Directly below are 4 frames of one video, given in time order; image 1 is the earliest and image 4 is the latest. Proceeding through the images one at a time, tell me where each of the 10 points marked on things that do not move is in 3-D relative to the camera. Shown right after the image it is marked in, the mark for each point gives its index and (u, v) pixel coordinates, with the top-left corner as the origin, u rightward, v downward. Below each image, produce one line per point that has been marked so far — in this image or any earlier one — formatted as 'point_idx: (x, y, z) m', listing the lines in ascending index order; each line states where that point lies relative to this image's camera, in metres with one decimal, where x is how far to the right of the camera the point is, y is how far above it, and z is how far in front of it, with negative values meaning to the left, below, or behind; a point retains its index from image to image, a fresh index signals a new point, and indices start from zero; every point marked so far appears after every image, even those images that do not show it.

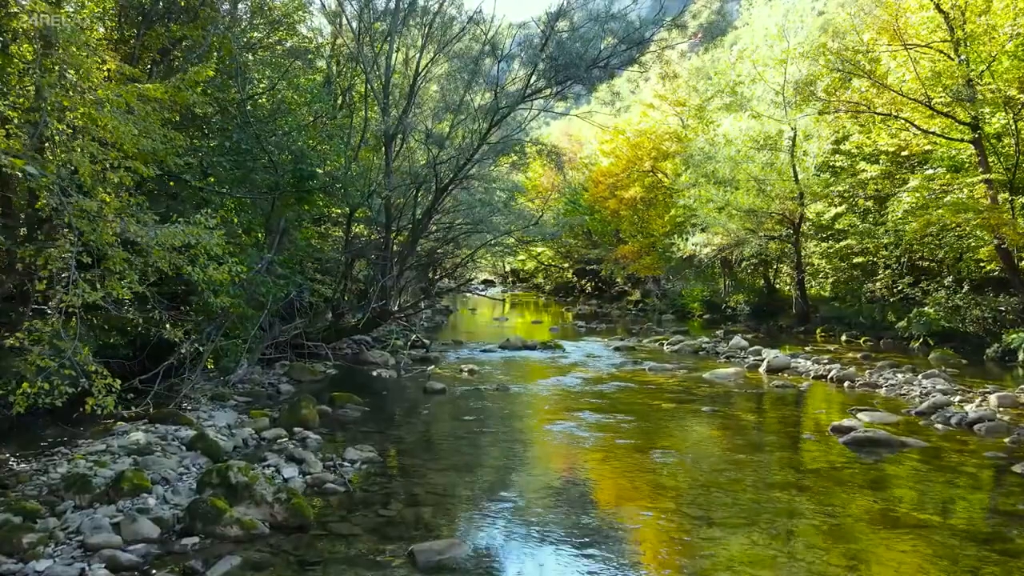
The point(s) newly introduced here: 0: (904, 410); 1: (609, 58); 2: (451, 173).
0: (+7.0, -2.2, +11.7) m
1: (+2.1, +5.0, +14.0) m
2: (-1.5, +2.9, +16.3) m
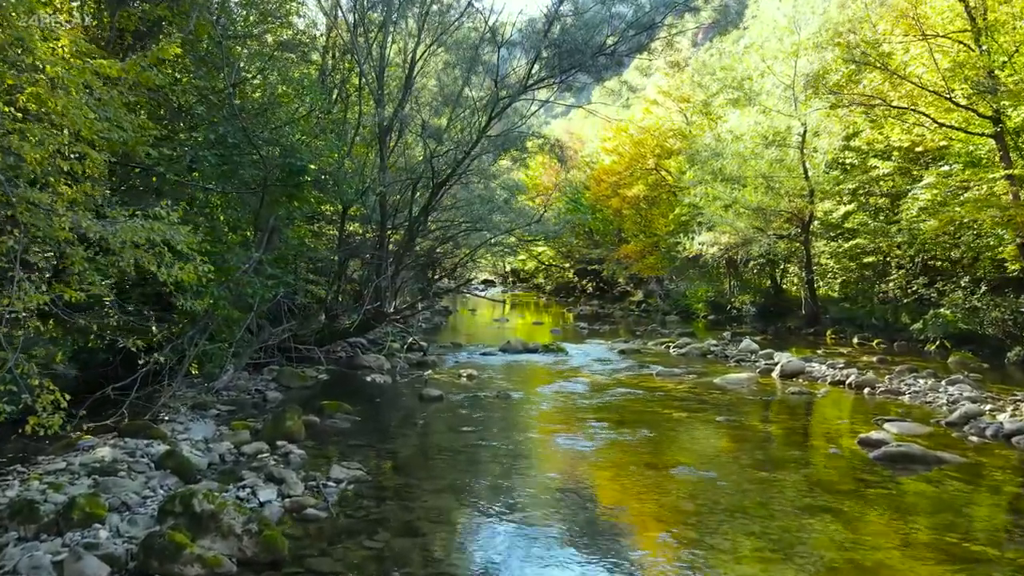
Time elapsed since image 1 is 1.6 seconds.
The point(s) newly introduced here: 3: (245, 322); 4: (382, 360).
0: (+7.0, -2.2, +10.9) m
1: (+2.1, +4.9, +13.2) m
2: (-1.5, +2.9, +15.6) m
3: (-5.0, -0.6, +12.3) m
4: (-3.3, -1.9, +16.8) m
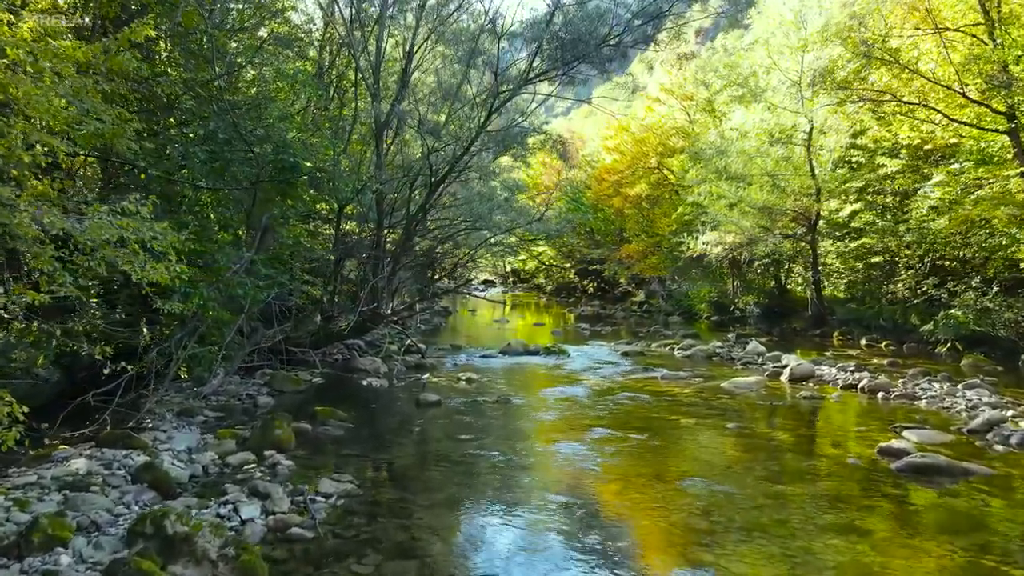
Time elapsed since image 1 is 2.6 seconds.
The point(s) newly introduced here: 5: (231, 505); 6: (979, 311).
0: (+7.0, -2.2, +10.5) m
1: (+2.1, +4.9, +12.8) m
2: (-1.5, +2.9, +15.1) m
3: (-5.0, -0.7, +11.8) m
4: (-3.3, -1.9, +16.3) m
5: (-2.8, -2.1, +6.5) m
6: (+12.6, -0.6, +17.7) m
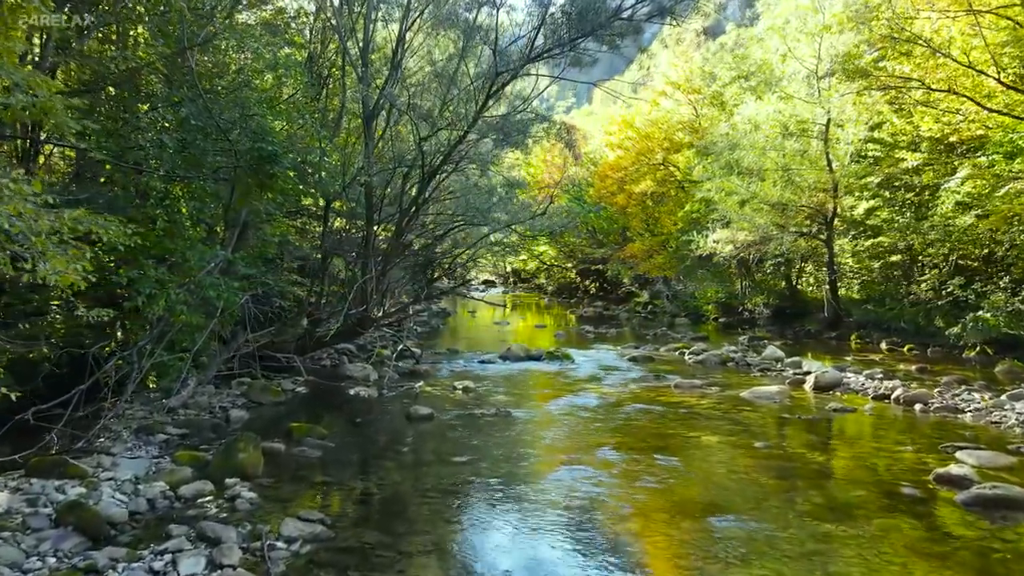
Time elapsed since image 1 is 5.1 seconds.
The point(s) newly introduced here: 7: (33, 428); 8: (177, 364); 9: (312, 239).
0: (+7.0, -2.2, +9.3) m
1: (+2.1, +4.9, +11.6) m
2: (-1.5, +2.8, +13.9) m
3: (-5.0, -0.7, +10.6) m
4: (-3.3, -1.9, +15.1) m
5: (-2.8, -2.2, +5.3) m
6: (+12.6, -0.6, +16.5) m
7: (-6.8, -2.0, +9.4) m
8: (-5.3, -1.2, +10.4) m
9: (-4.4, +1.1, +14.2) m
